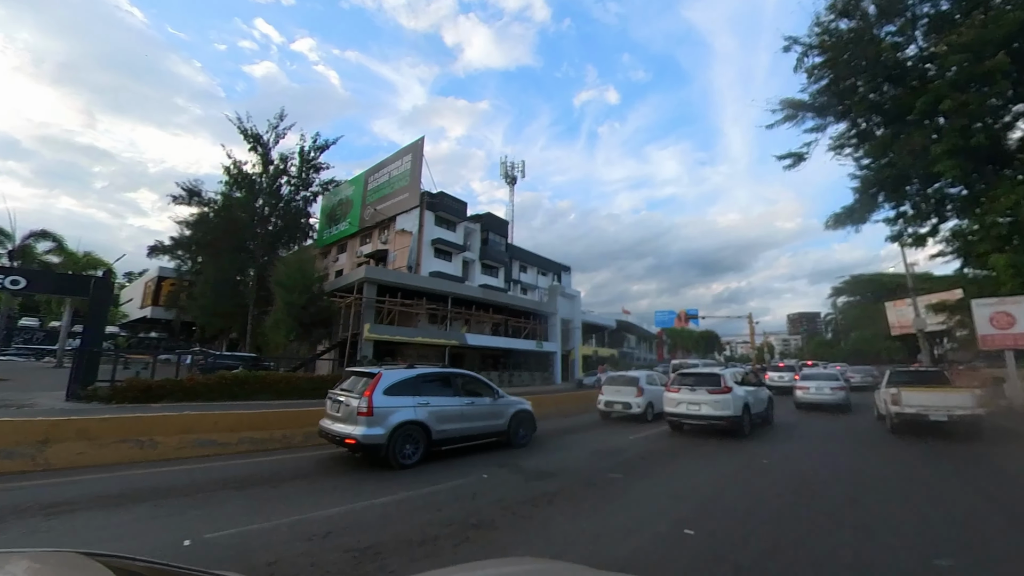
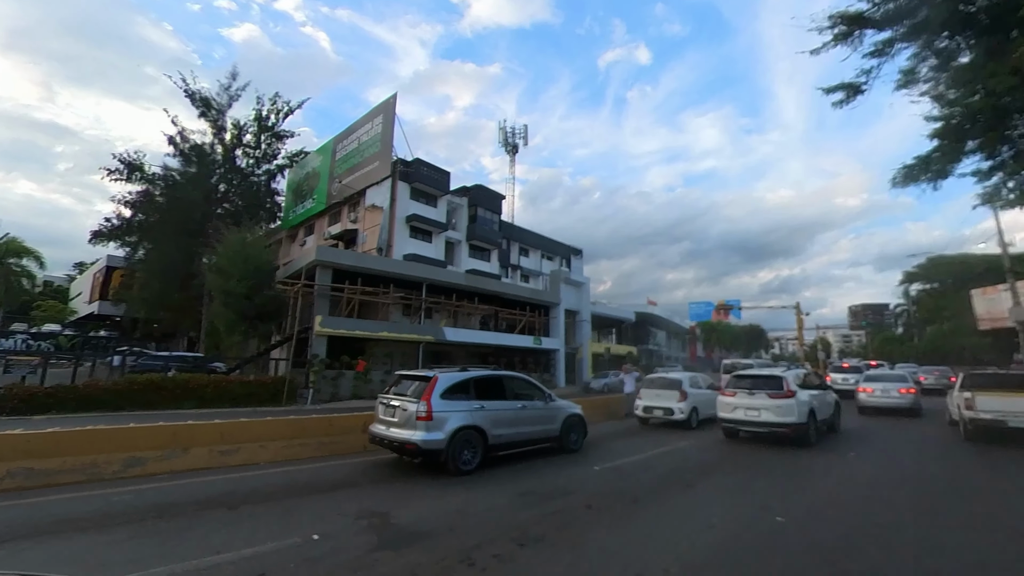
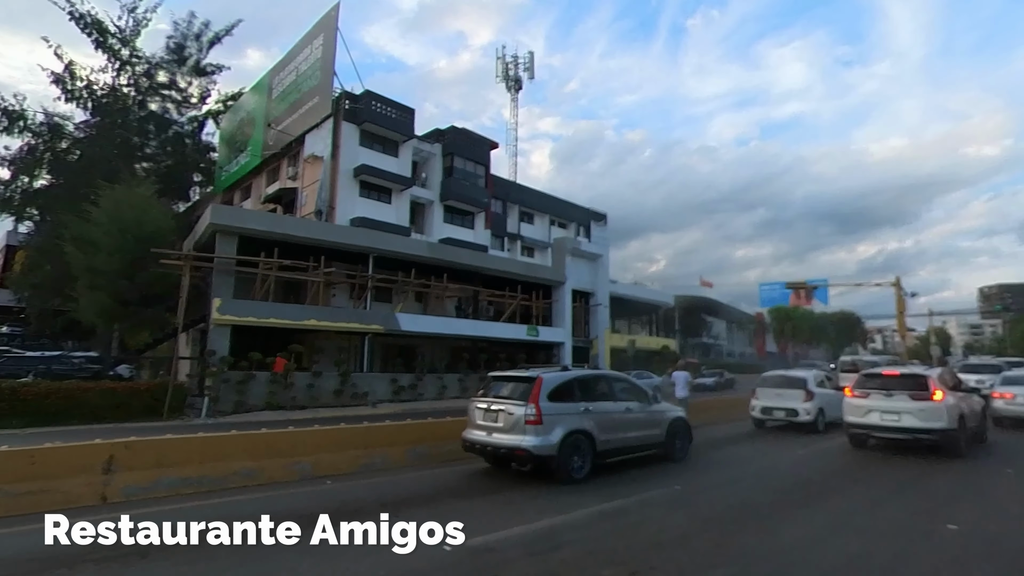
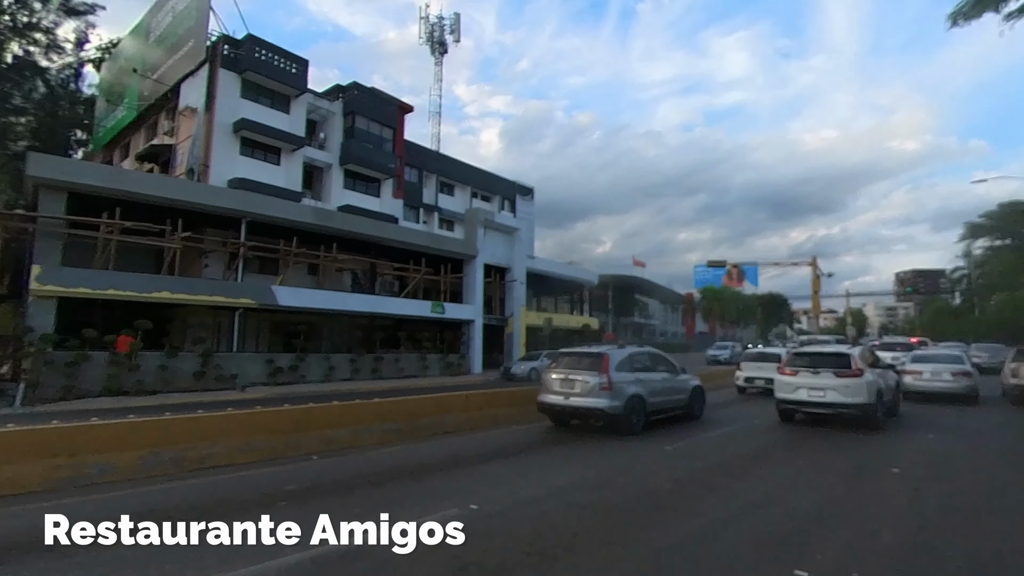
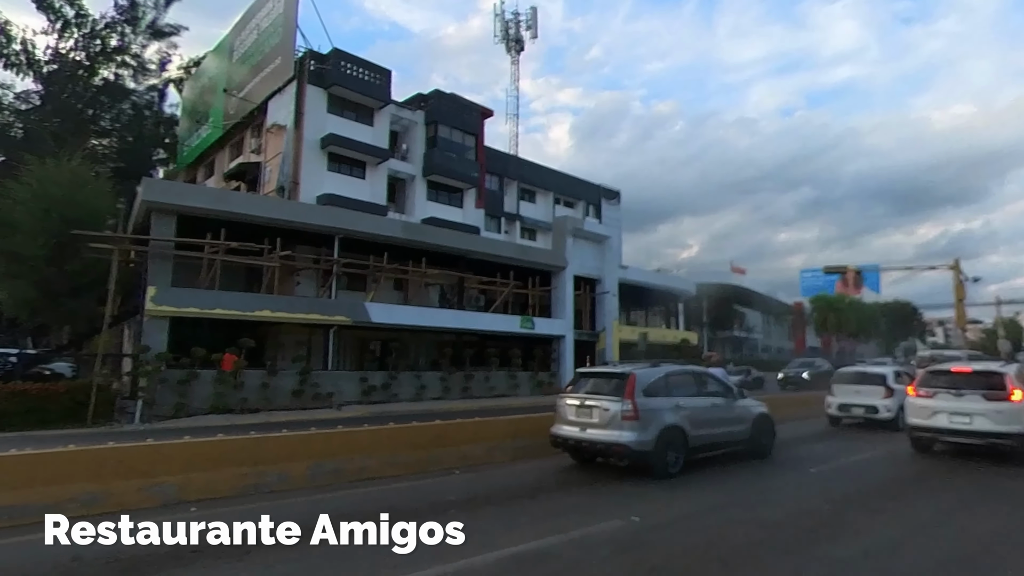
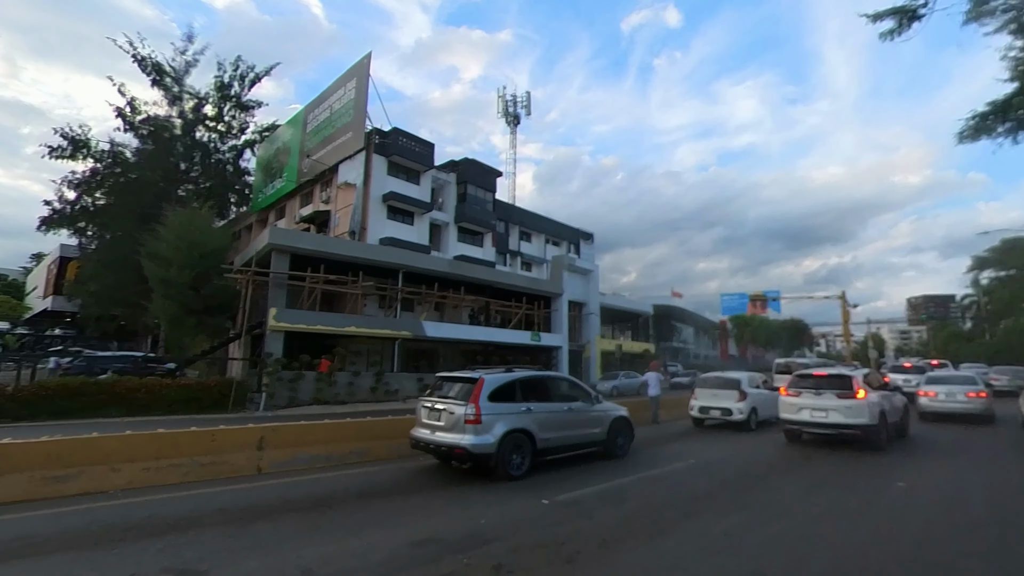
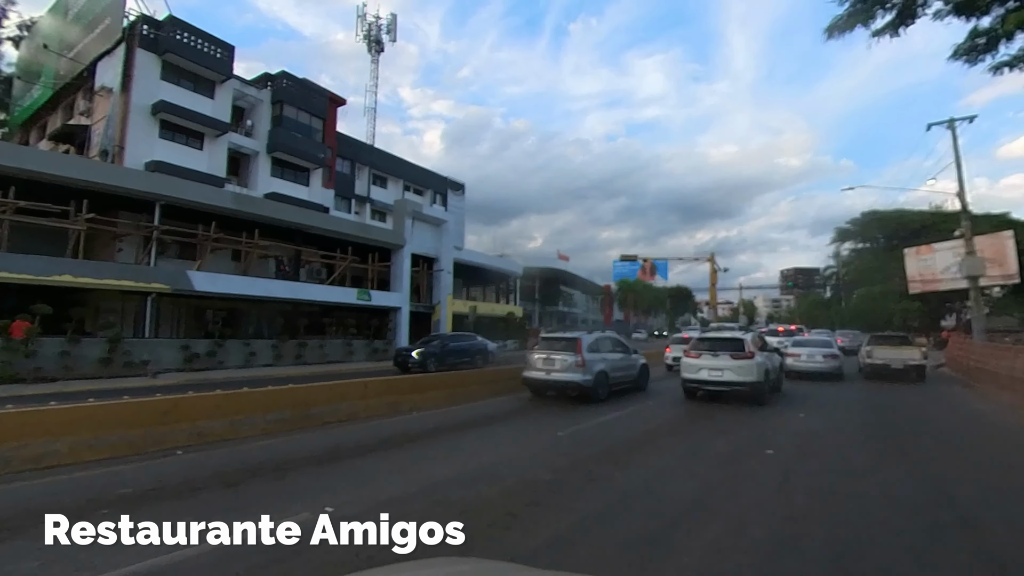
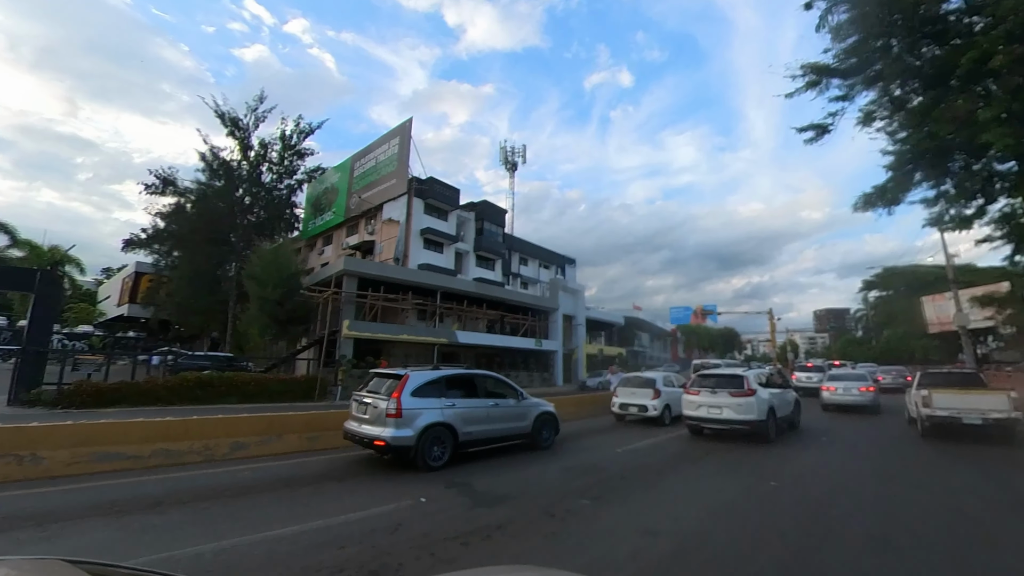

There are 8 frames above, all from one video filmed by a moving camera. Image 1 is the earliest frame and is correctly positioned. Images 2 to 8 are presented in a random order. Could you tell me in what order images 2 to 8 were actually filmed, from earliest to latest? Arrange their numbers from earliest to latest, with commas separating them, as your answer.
8, 2, 6, 3, 5, 4, 7
